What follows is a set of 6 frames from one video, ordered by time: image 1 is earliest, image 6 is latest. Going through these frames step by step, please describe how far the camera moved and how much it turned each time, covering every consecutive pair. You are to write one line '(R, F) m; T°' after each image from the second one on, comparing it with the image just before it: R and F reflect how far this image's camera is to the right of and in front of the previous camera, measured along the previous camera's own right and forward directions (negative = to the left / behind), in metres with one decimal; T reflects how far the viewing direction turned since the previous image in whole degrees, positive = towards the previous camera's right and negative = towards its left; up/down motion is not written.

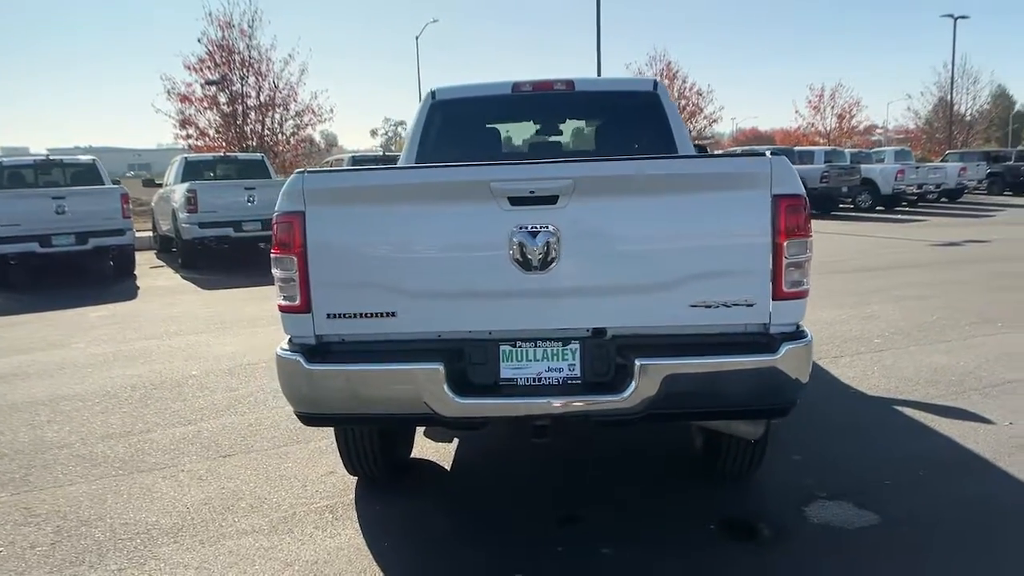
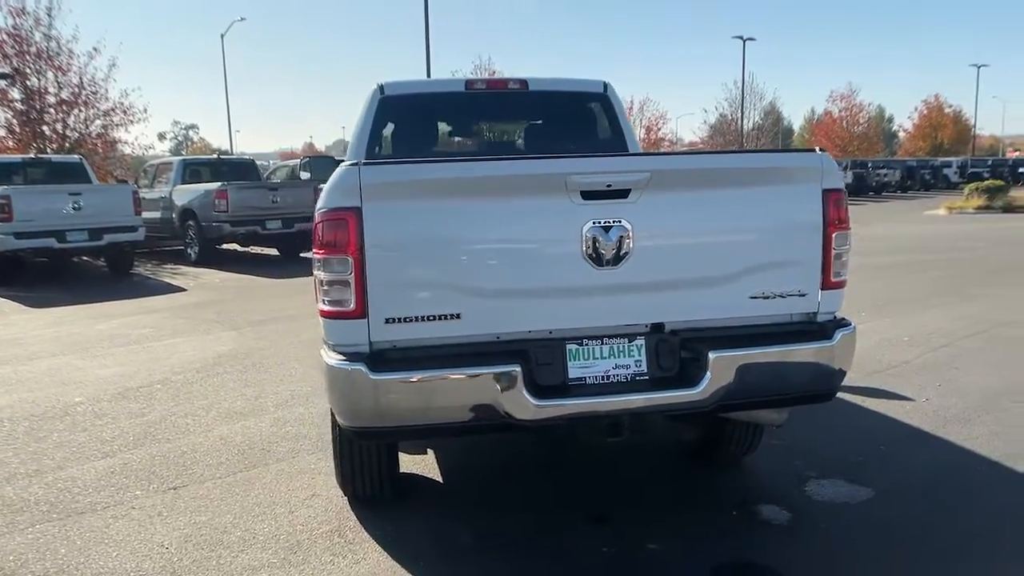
(-1.1, +0.3) m; +14°
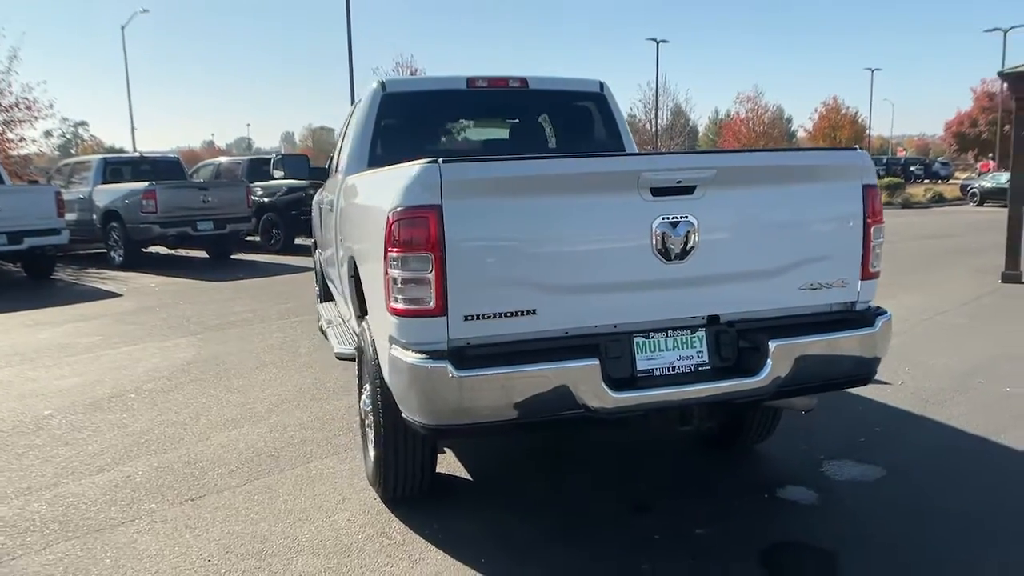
(-0.7, 0.0) m; +6°
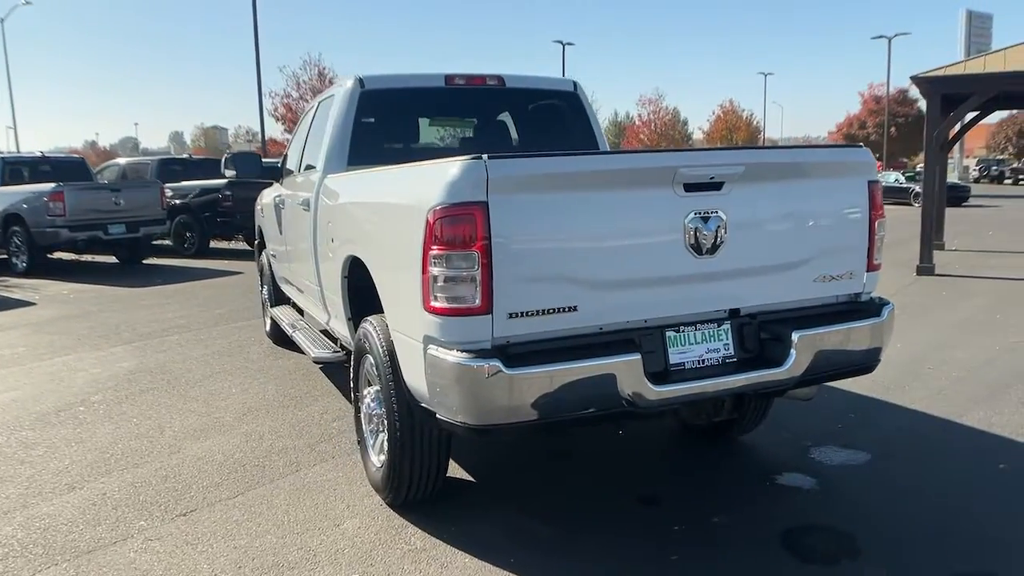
(-0.5, +0.1) m; +7°
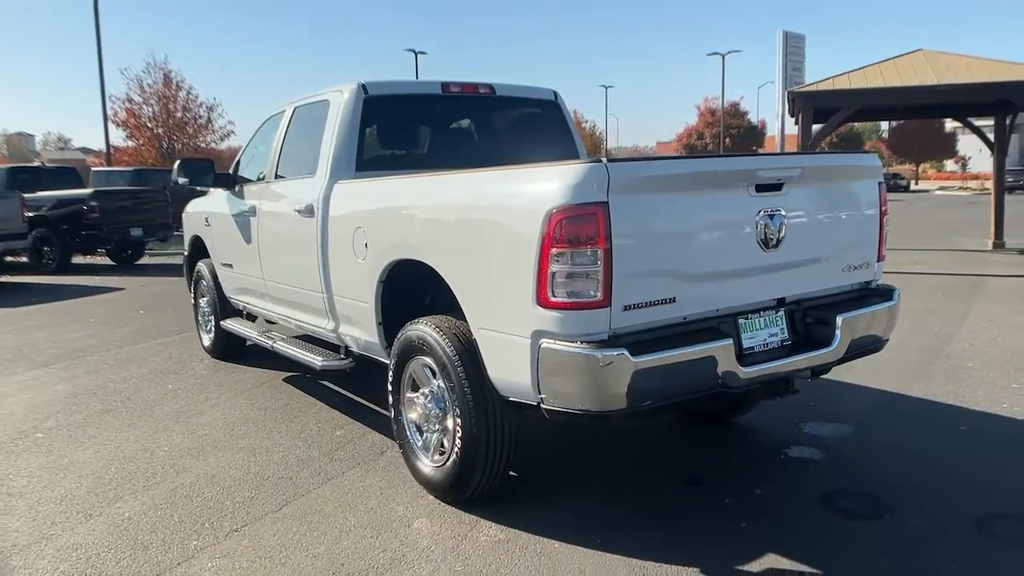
(-1.1, -0.1) m; +11°
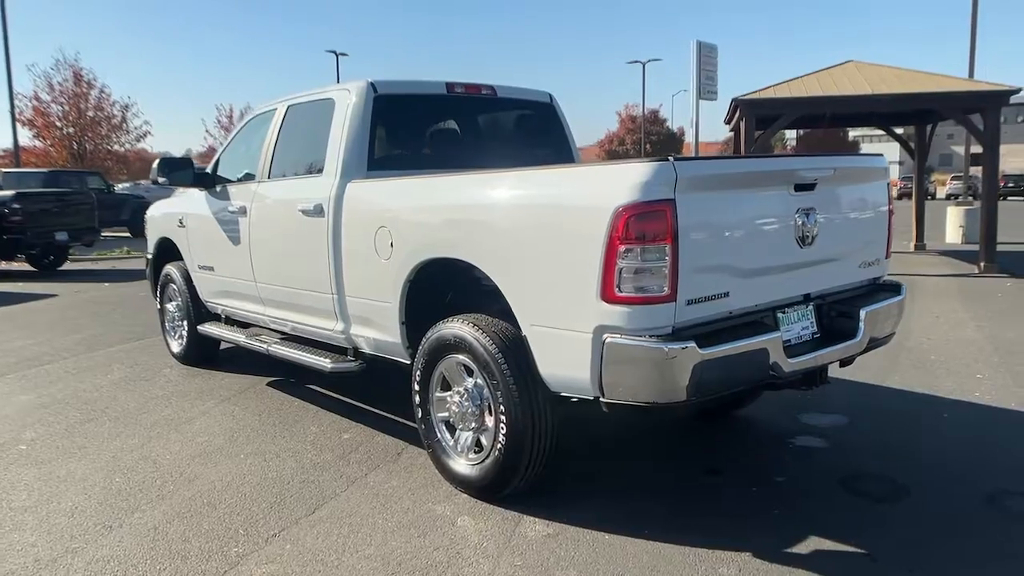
(-0.6, 0.0) m; +6°
